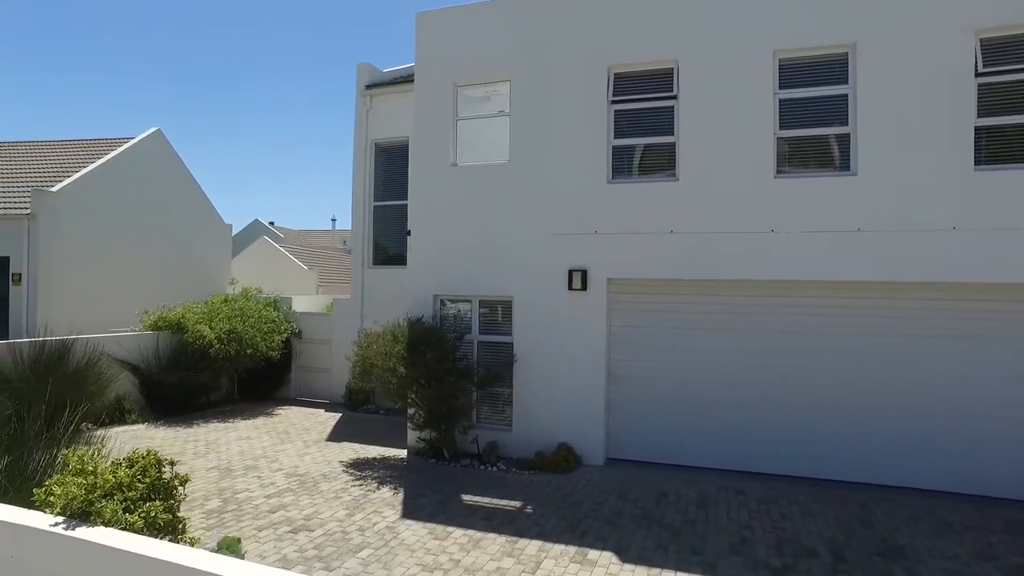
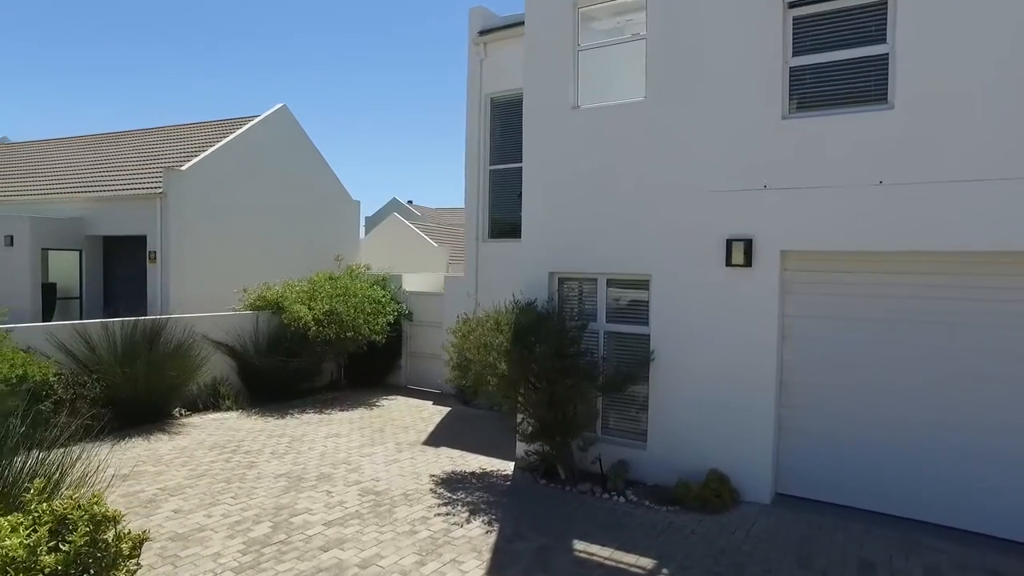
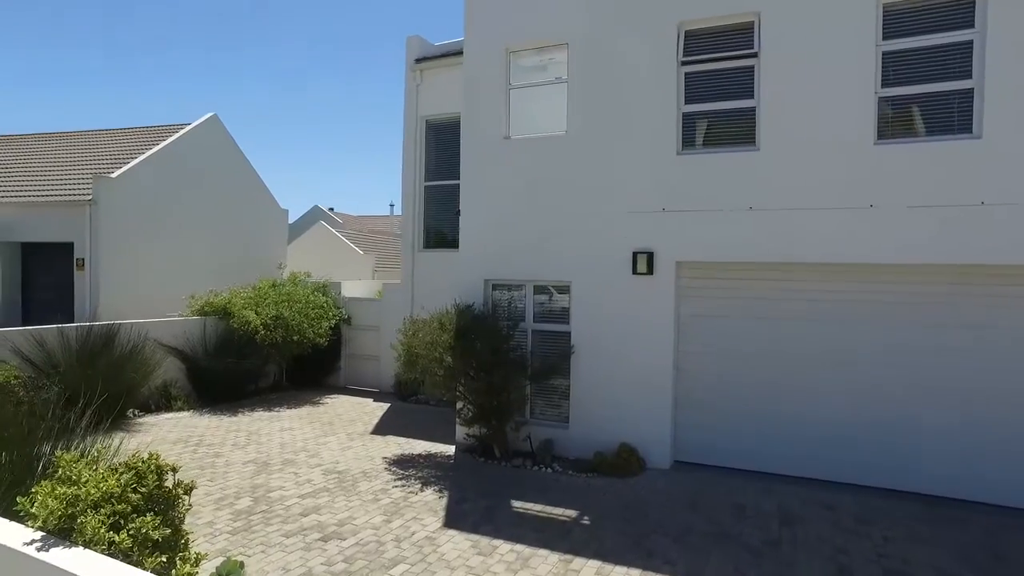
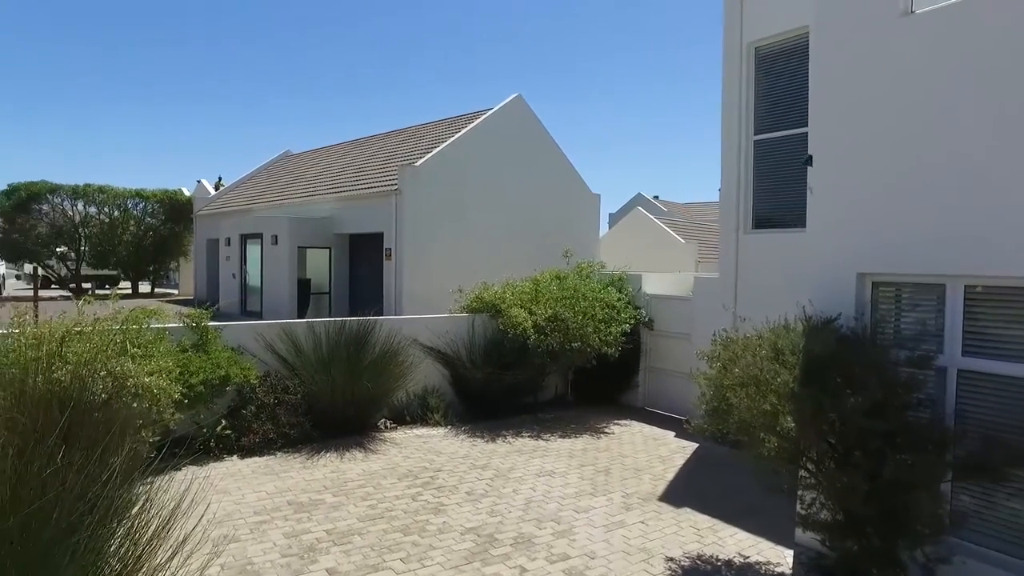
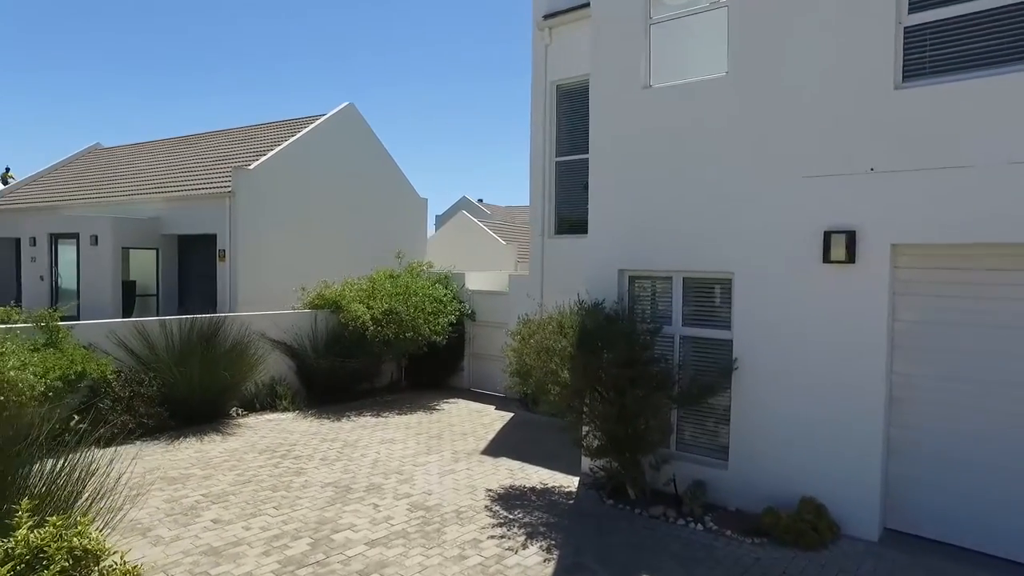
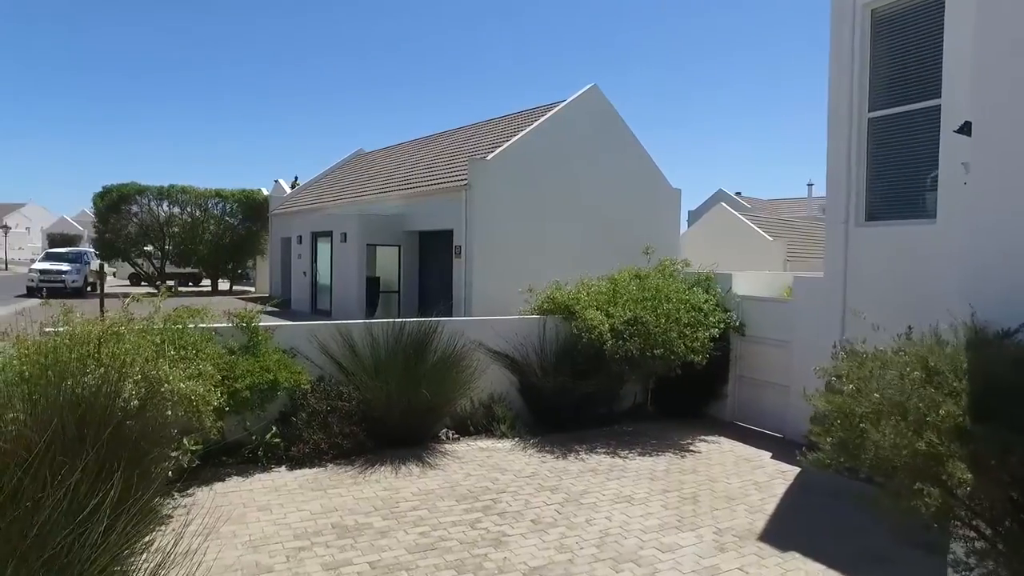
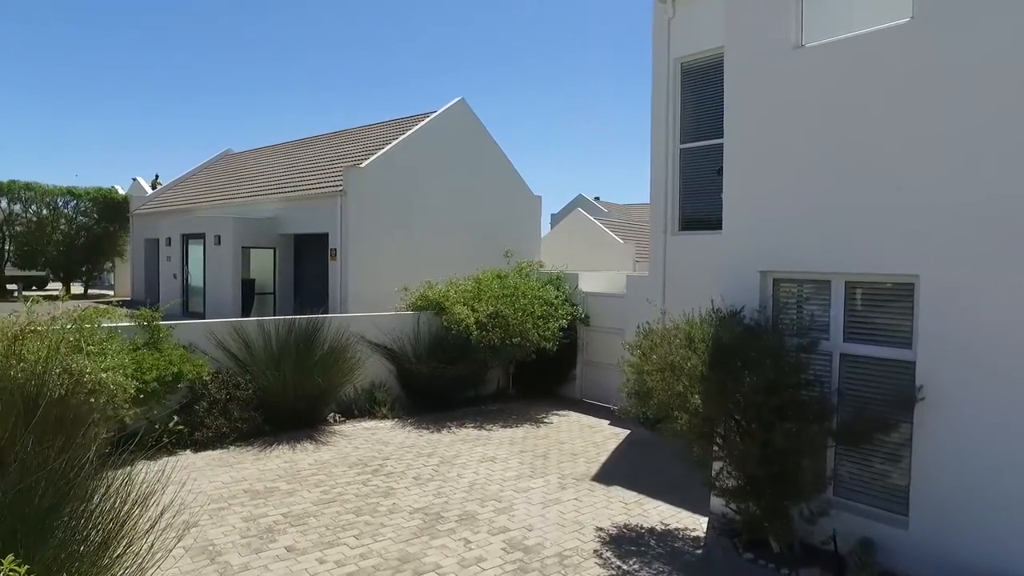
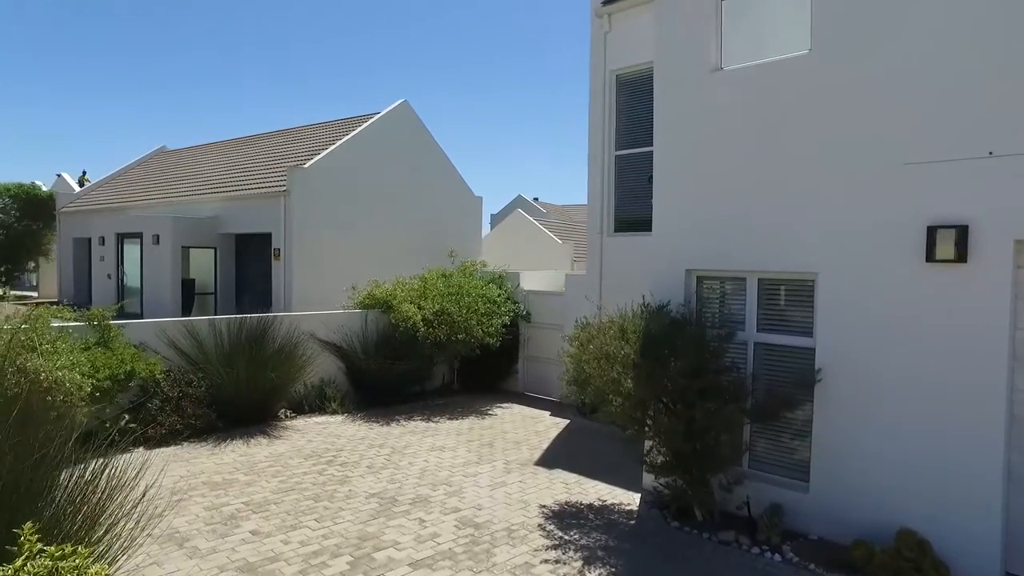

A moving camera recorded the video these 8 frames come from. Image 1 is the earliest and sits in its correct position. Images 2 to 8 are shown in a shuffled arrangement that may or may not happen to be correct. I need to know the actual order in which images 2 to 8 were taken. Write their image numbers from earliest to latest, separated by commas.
3, 2, 5, 8, 7, 4, 6
